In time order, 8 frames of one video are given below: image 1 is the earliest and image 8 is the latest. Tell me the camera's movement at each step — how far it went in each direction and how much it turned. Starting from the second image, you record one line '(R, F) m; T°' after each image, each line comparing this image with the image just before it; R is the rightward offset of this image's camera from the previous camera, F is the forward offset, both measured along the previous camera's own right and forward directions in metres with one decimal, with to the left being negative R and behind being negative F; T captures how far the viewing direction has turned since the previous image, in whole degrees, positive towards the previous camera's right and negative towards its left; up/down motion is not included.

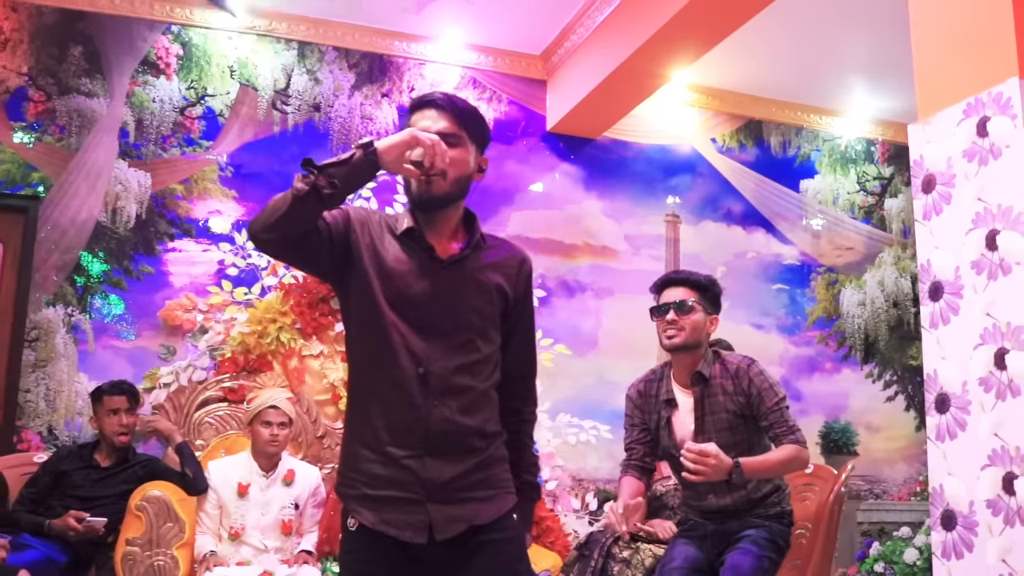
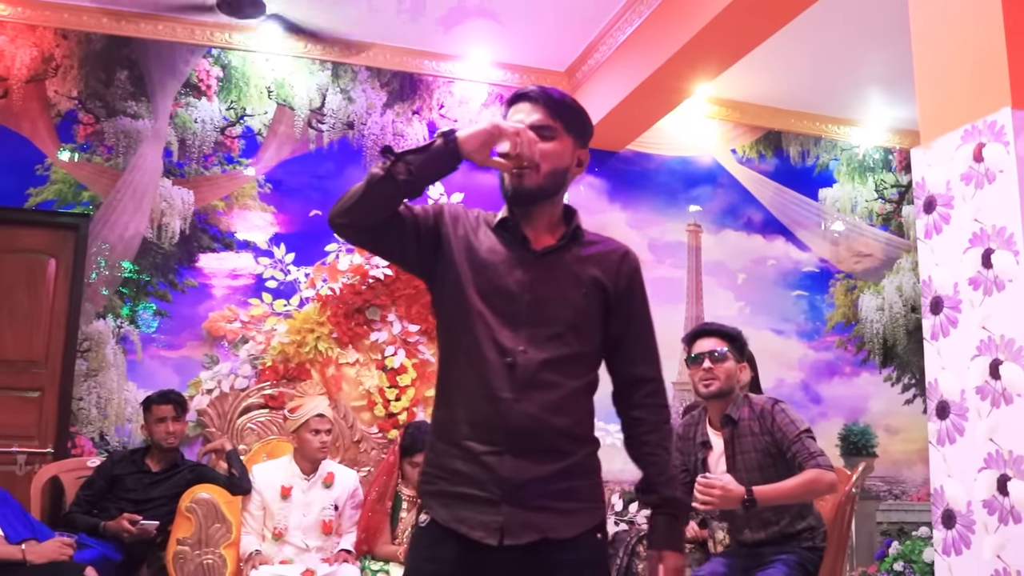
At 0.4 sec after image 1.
(0.0, -0.2) m; -1°
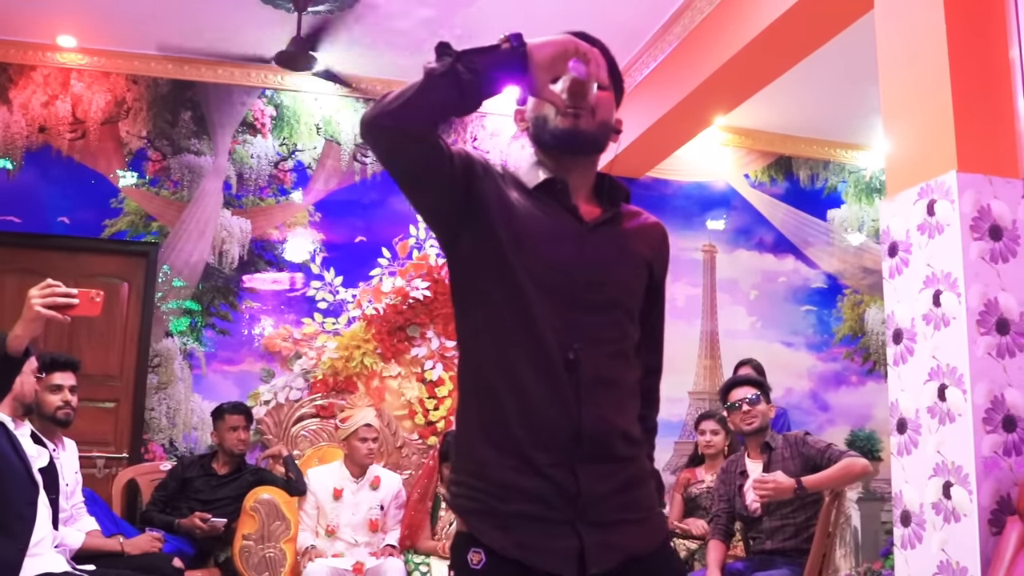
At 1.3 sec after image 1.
(0.0, -0.4) m; -2°
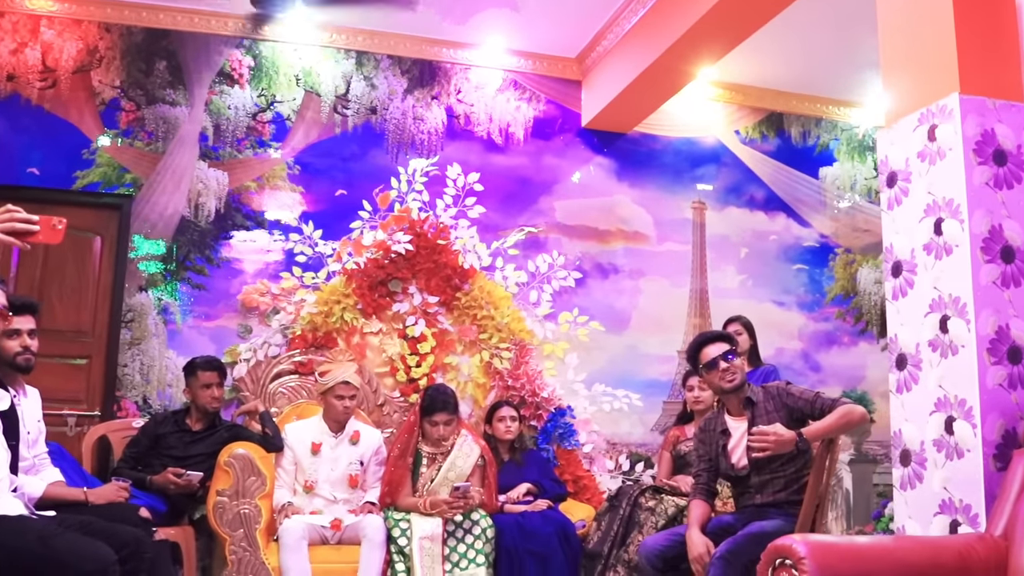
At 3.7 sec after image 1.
(0.0, +0.1) m; +1°
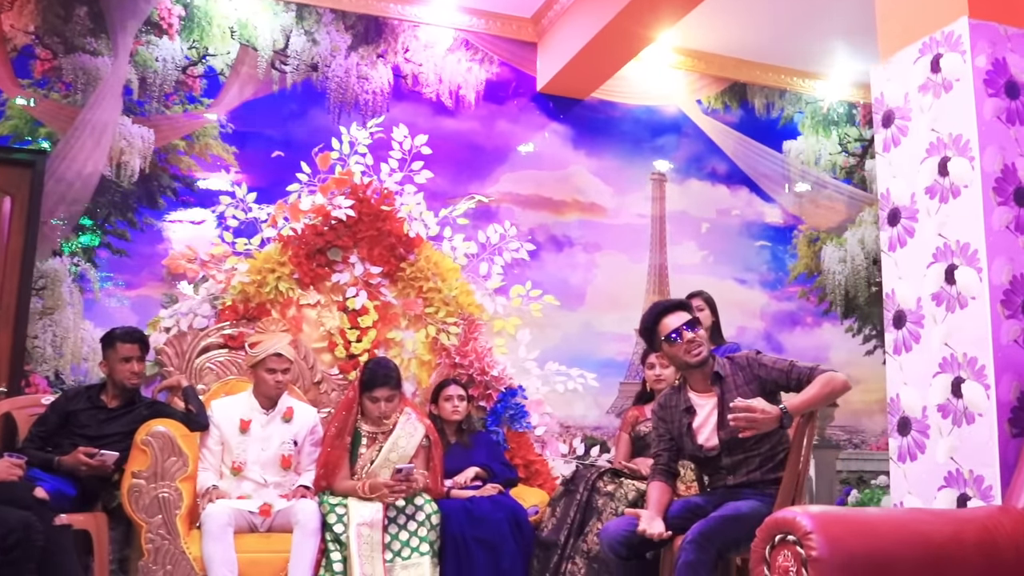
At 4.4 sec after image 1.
(0.0, +0.3) m; +3°
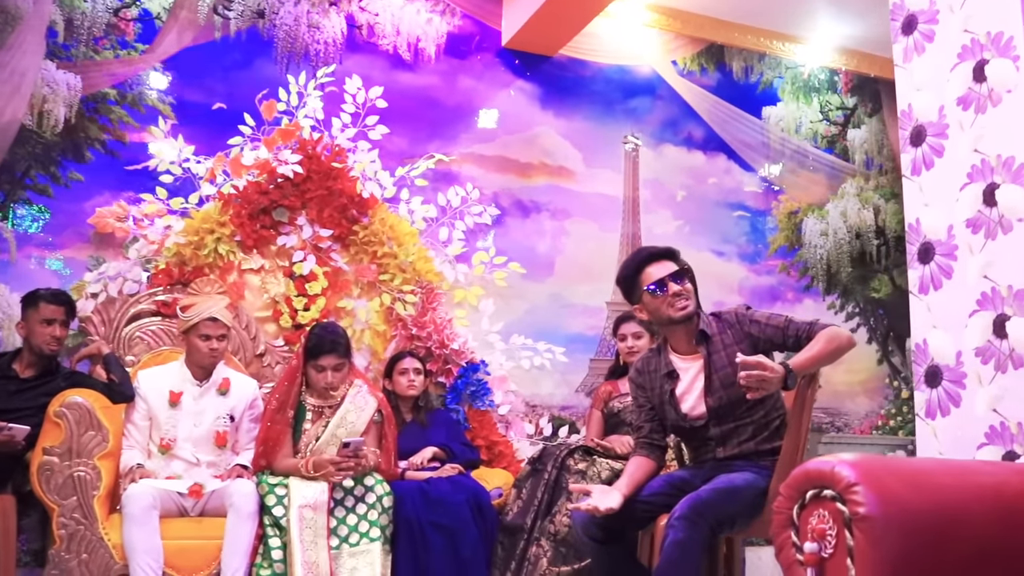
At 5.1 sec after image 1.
(0.0, +0.4) m; +2°
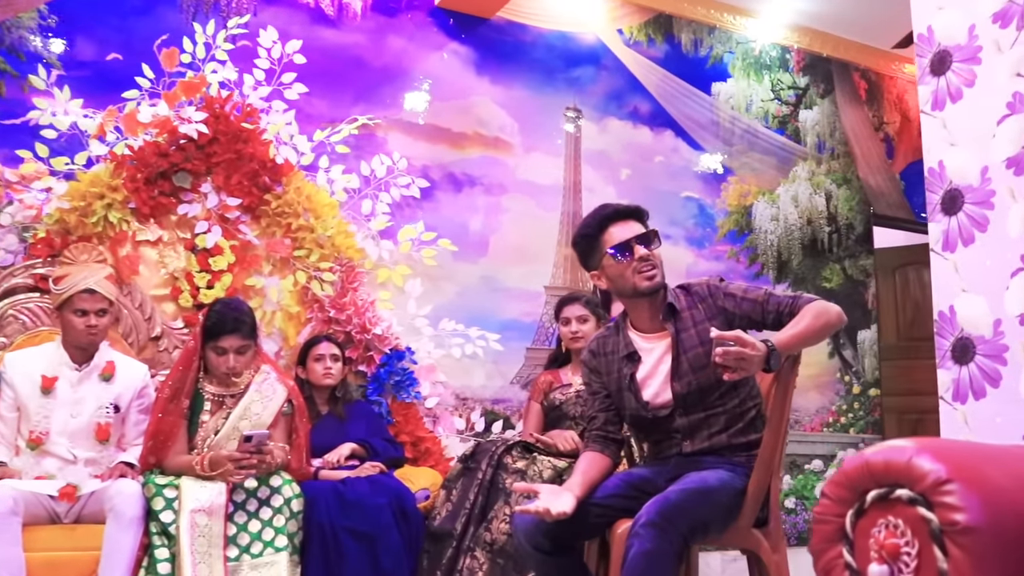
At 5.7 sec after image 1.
(0.0, +0.4) m; +4°
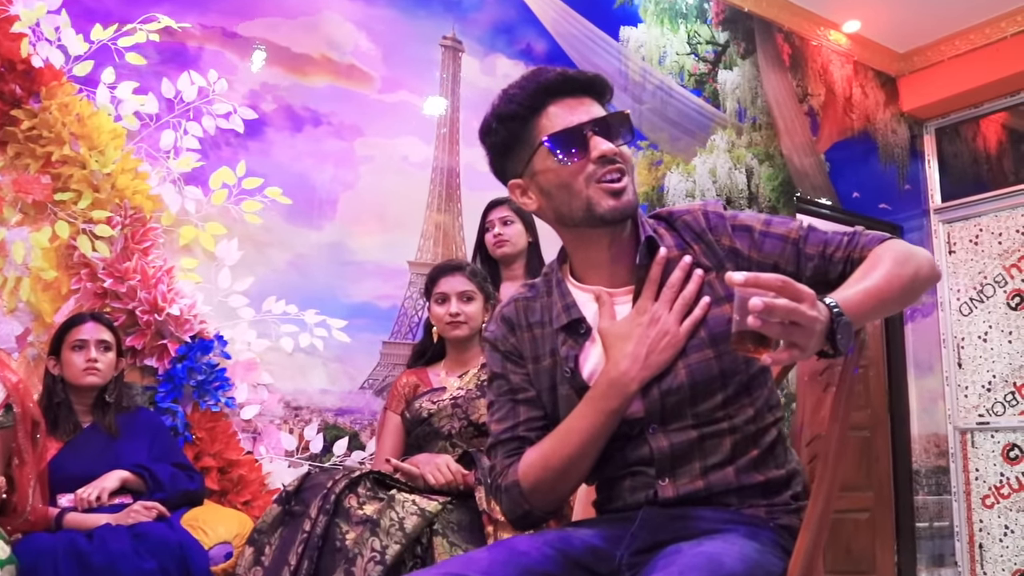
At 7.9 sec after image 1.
(0.0, +1.0) m; +8°
